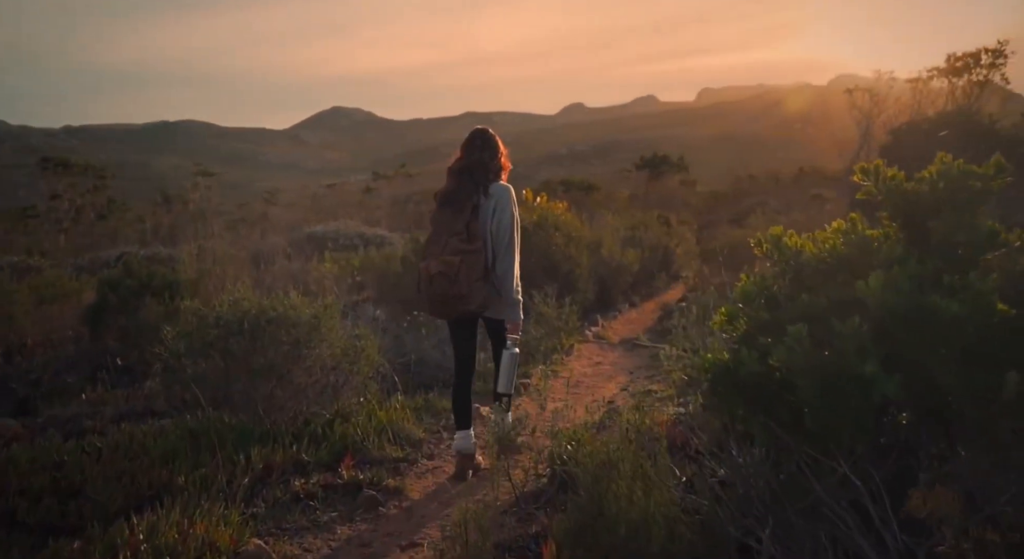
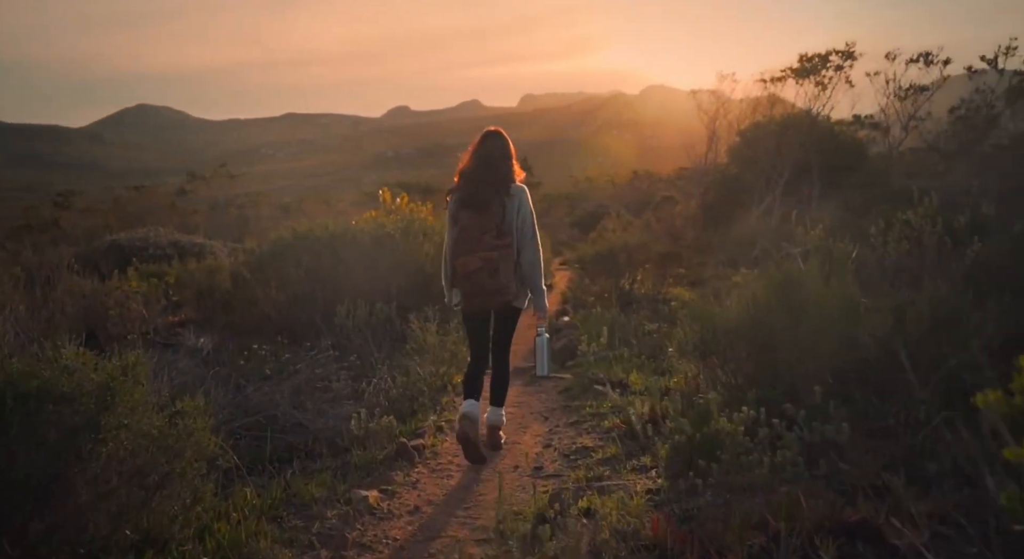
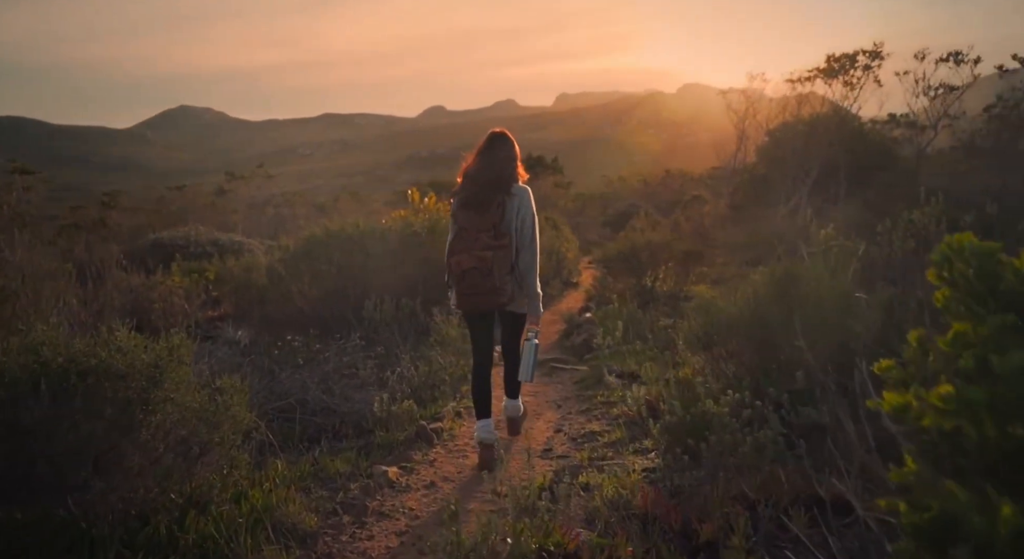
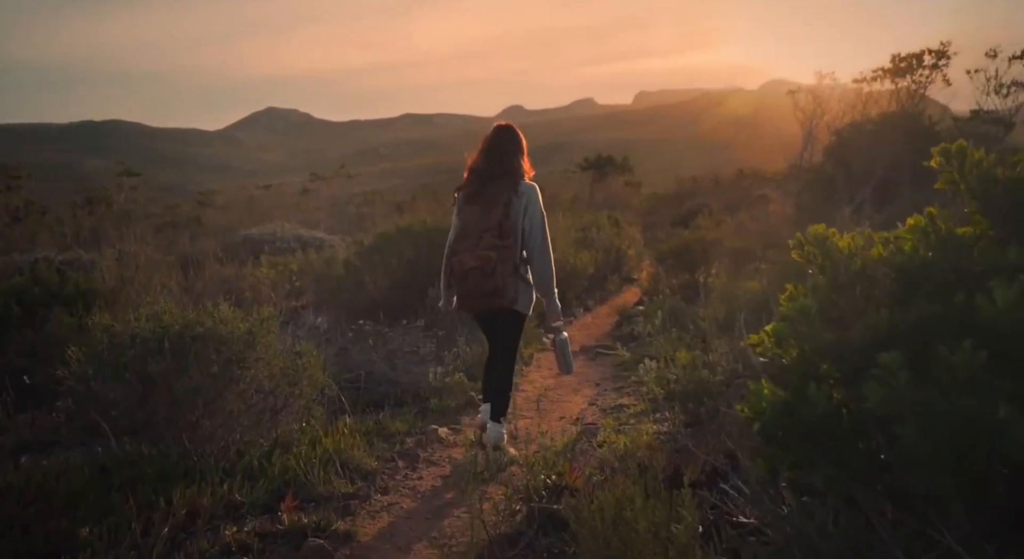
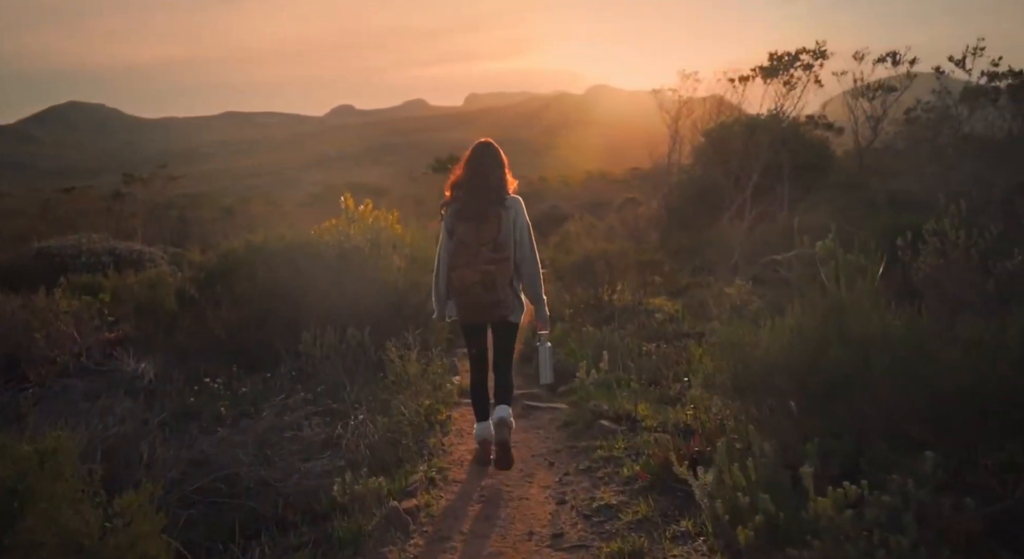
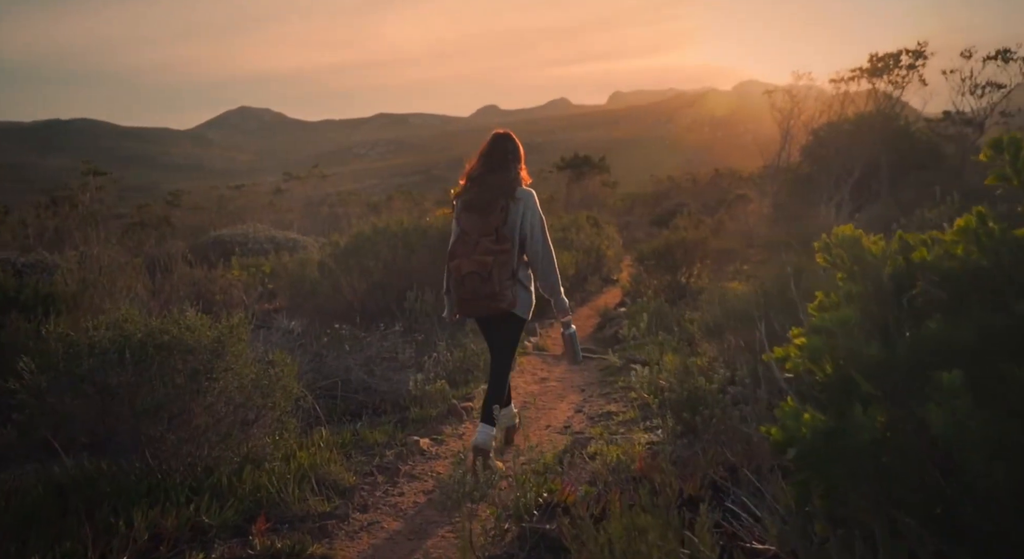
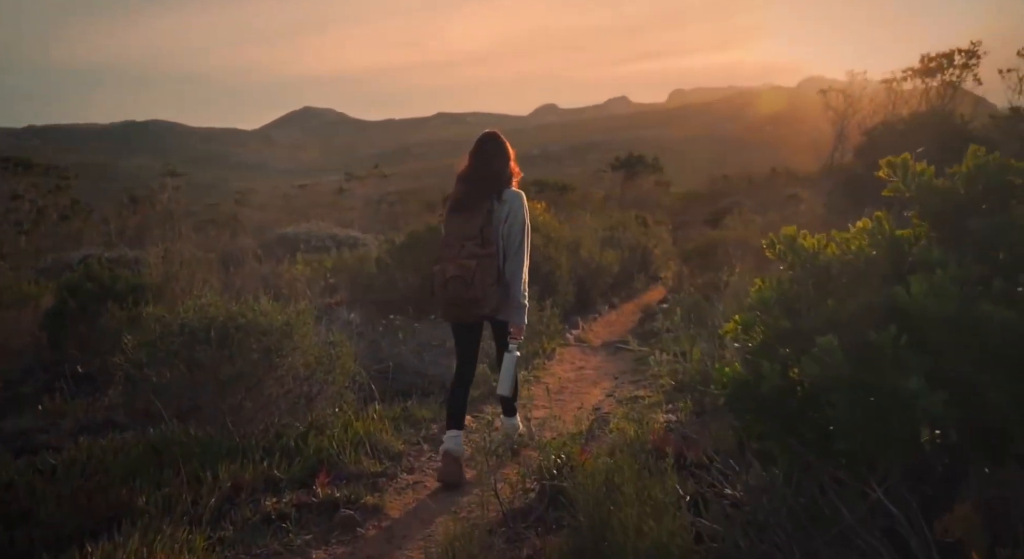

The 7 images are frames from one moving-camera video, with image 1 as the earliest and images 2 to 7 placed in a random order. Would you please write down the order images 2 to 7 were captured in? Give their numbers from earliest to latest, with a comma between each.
7, 4, 6, 3, 2, 5
